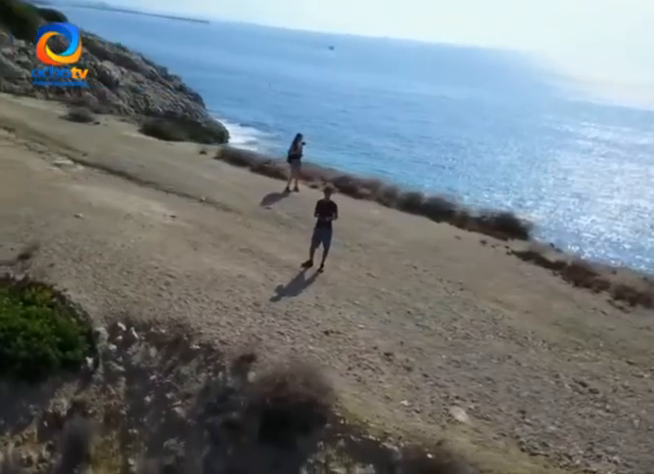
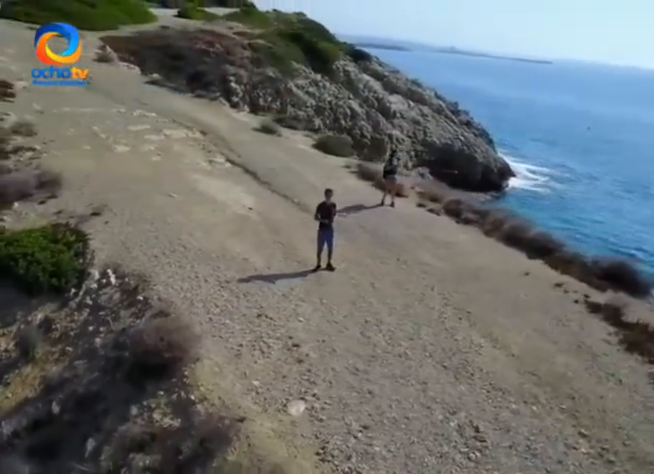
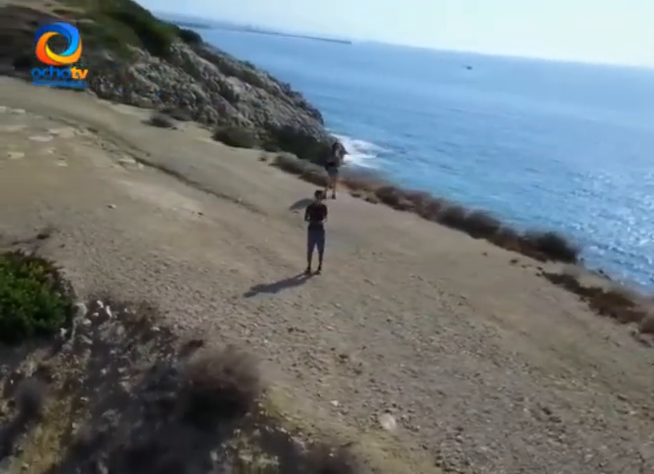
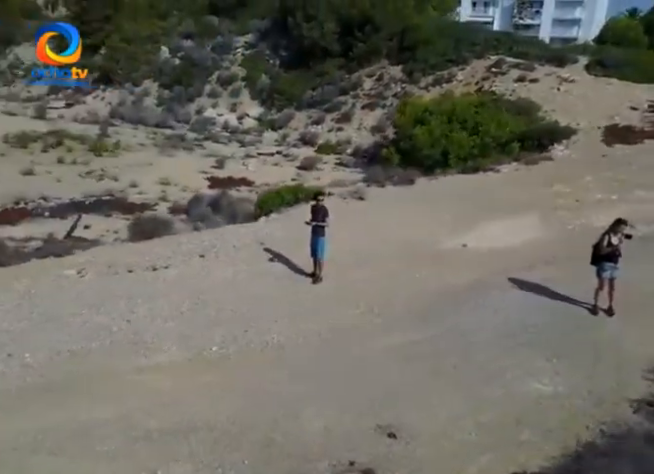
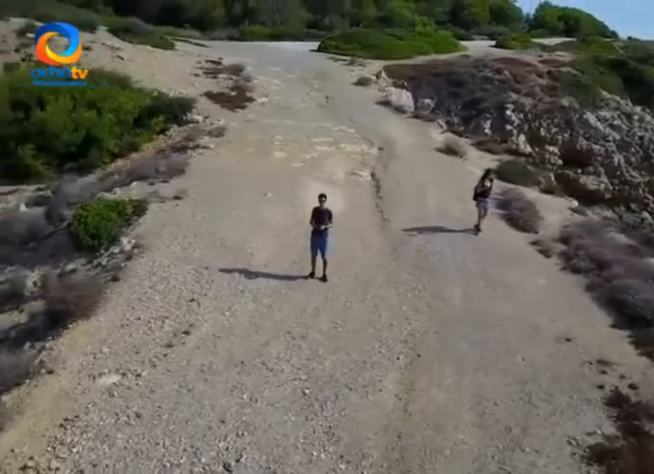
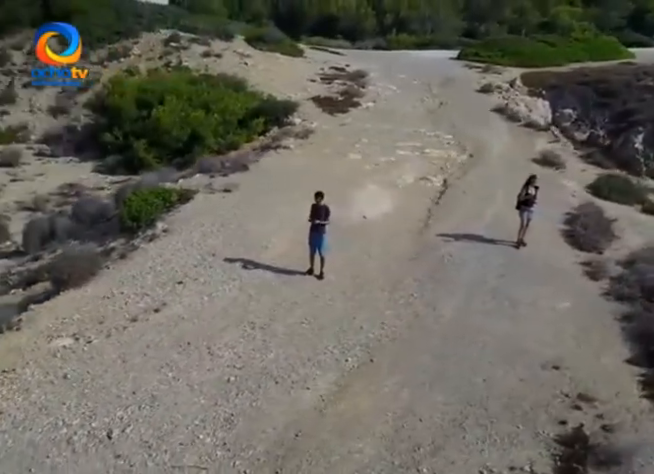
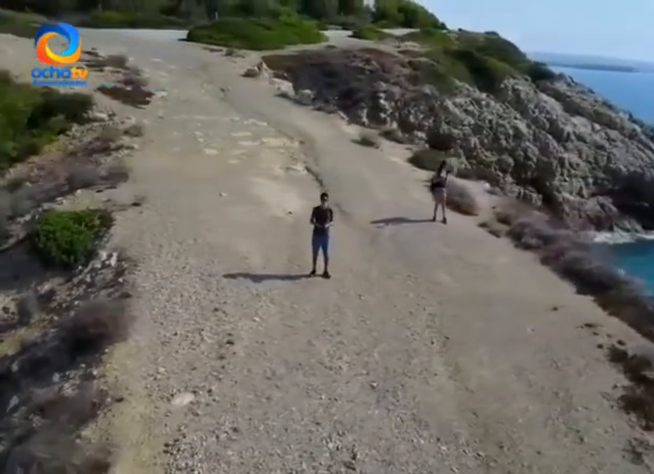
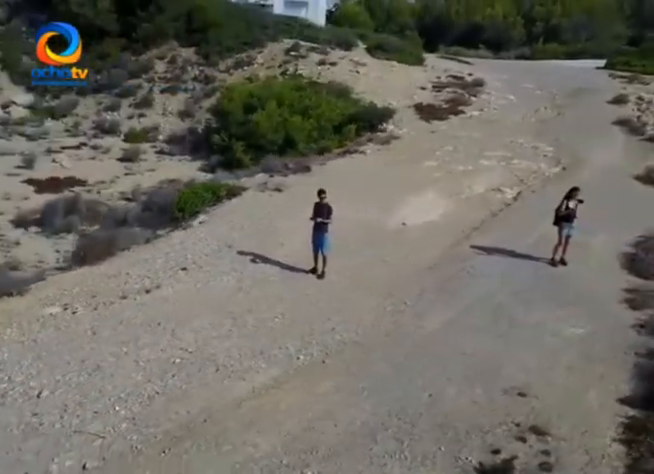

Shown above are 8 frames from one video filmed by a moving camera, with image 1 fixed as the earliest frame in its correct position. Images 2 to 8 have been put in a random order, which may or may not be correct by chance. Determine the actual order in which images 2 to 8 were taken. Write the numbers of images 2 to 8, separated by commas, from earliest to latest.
3, 2, 7, 5, 6, 8, 4
